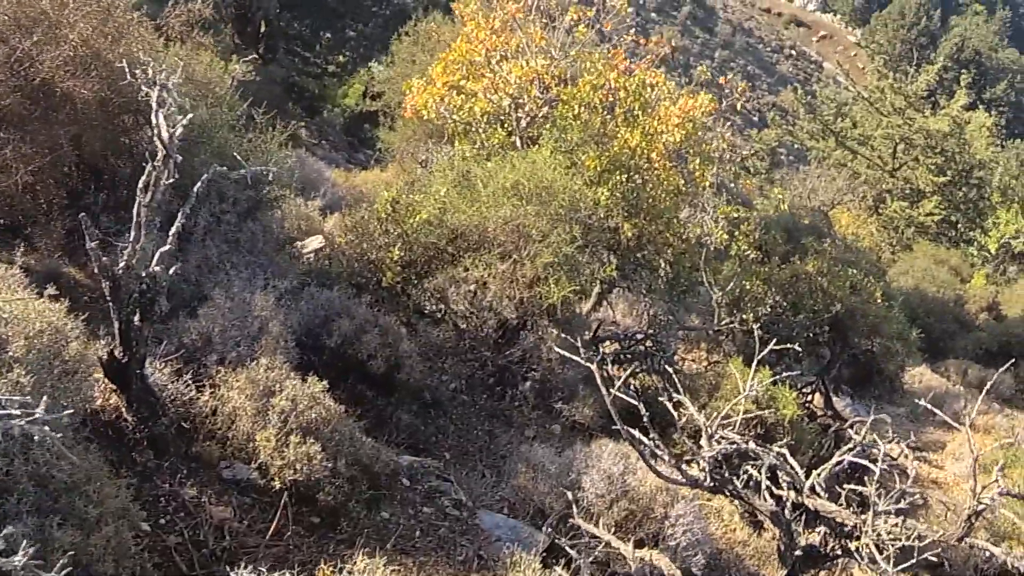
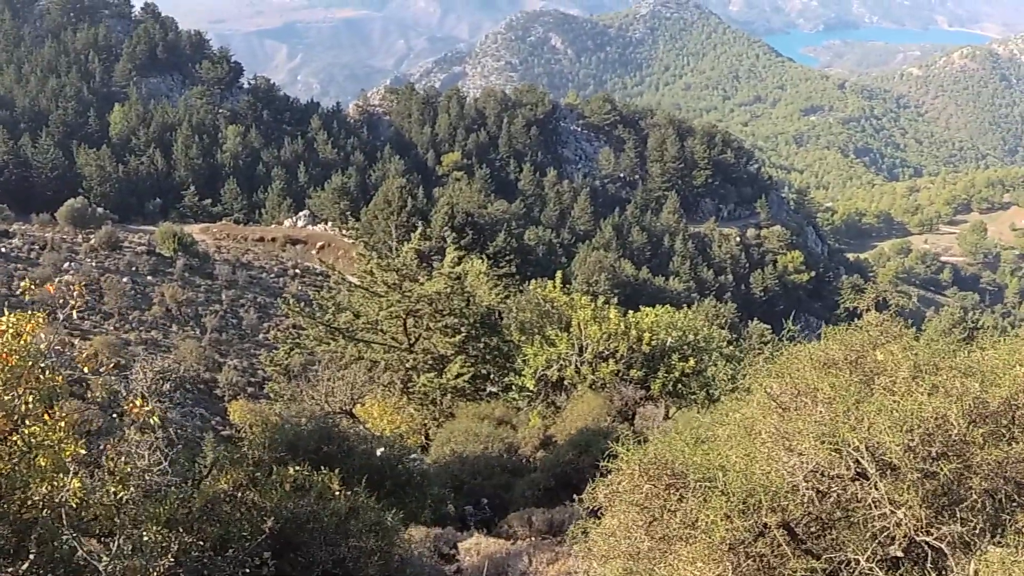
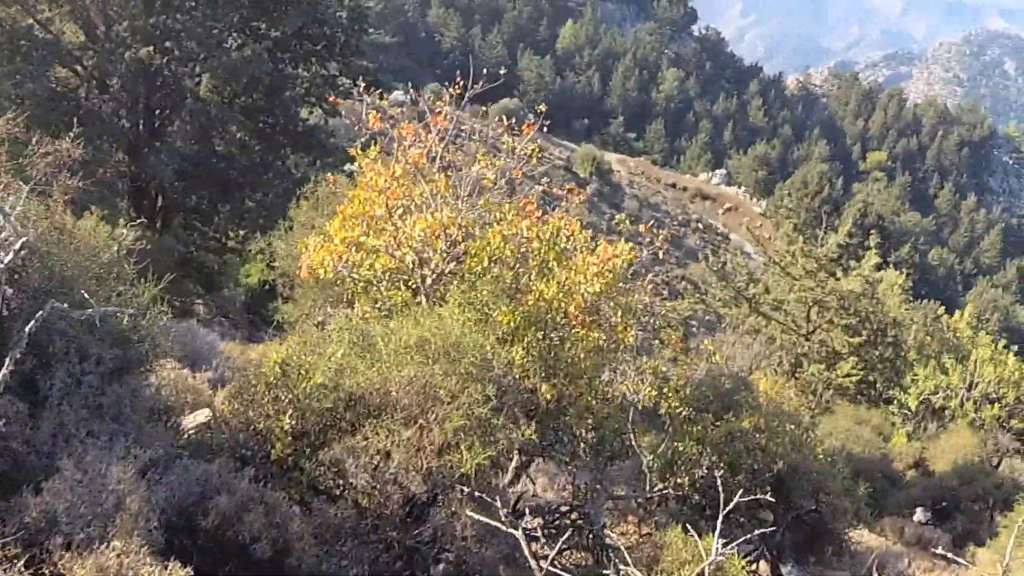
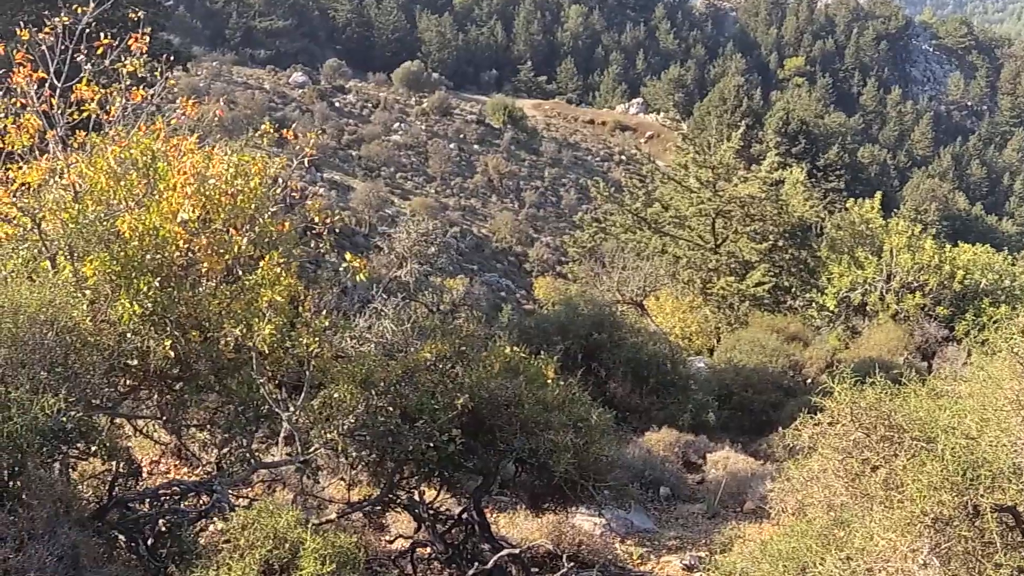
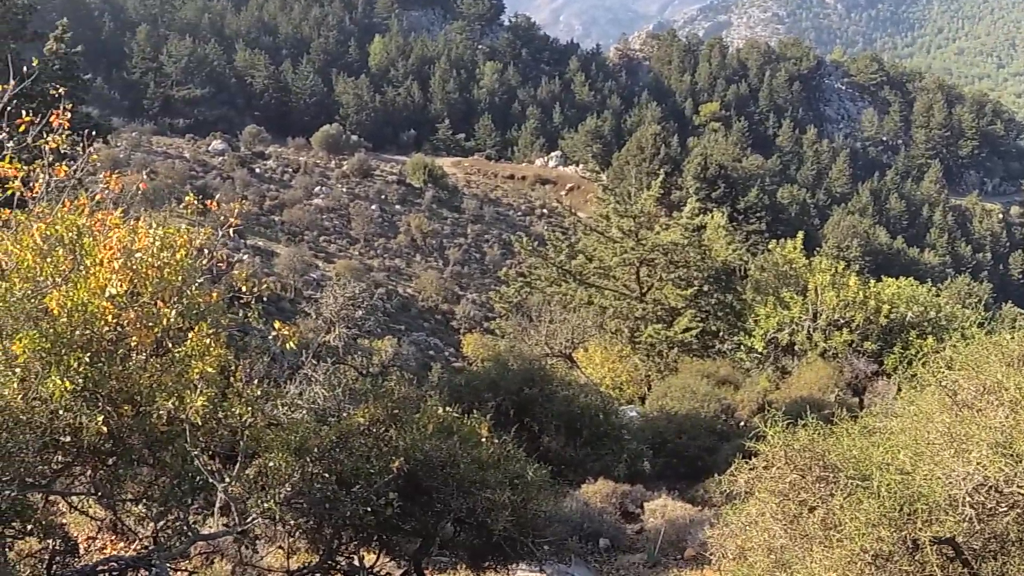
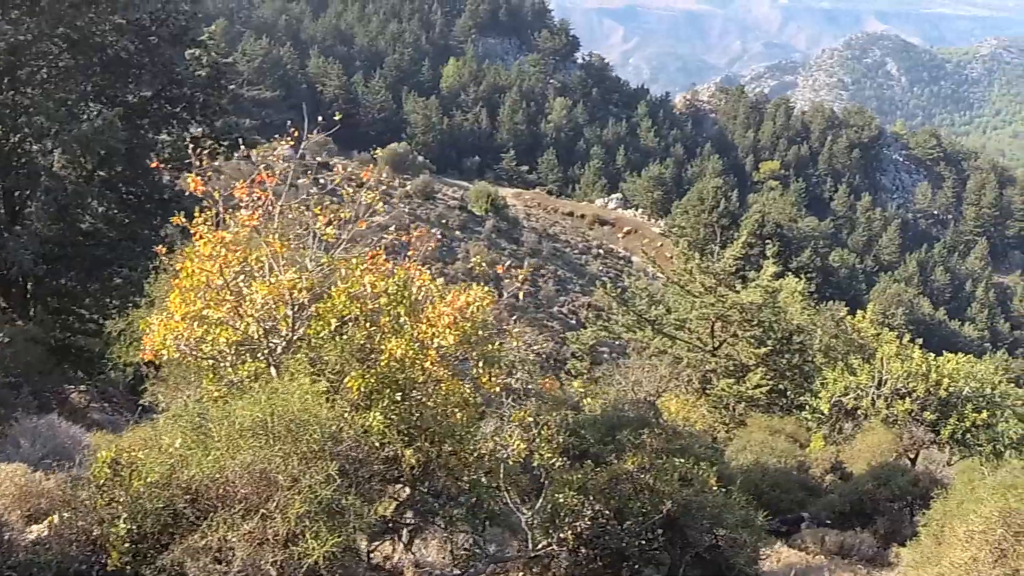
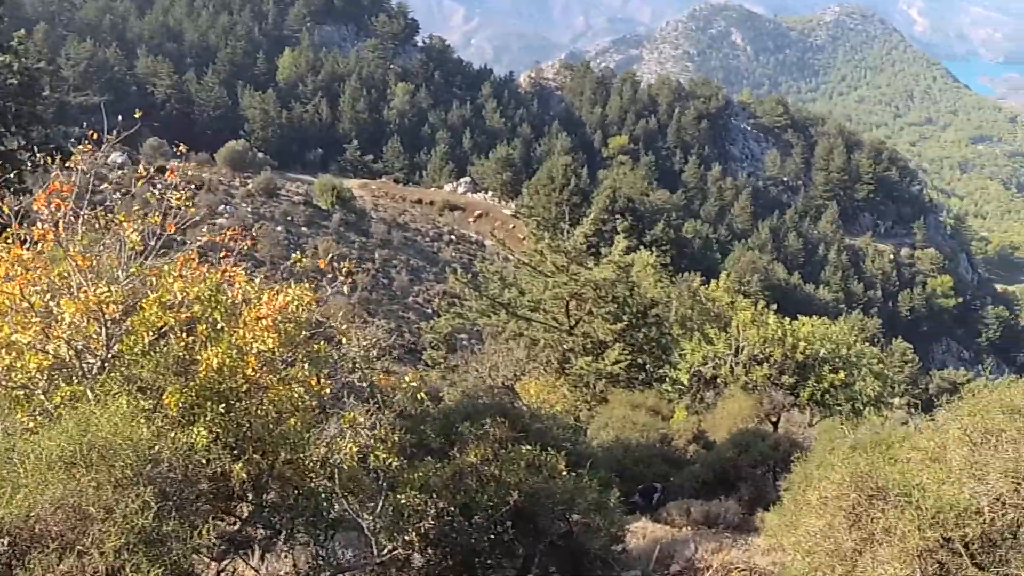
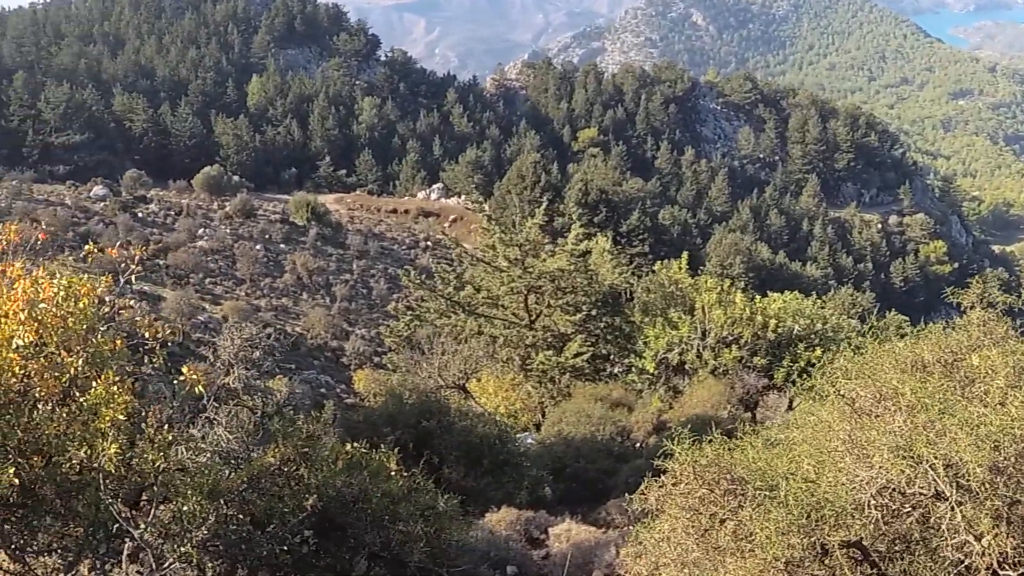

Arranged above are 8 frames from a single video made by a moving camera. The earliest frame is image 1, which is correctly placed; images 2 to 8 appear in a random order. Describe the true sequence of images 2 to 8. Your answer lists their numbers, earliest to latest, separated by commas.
3, 6, 7, 2, 8, 5, 4
